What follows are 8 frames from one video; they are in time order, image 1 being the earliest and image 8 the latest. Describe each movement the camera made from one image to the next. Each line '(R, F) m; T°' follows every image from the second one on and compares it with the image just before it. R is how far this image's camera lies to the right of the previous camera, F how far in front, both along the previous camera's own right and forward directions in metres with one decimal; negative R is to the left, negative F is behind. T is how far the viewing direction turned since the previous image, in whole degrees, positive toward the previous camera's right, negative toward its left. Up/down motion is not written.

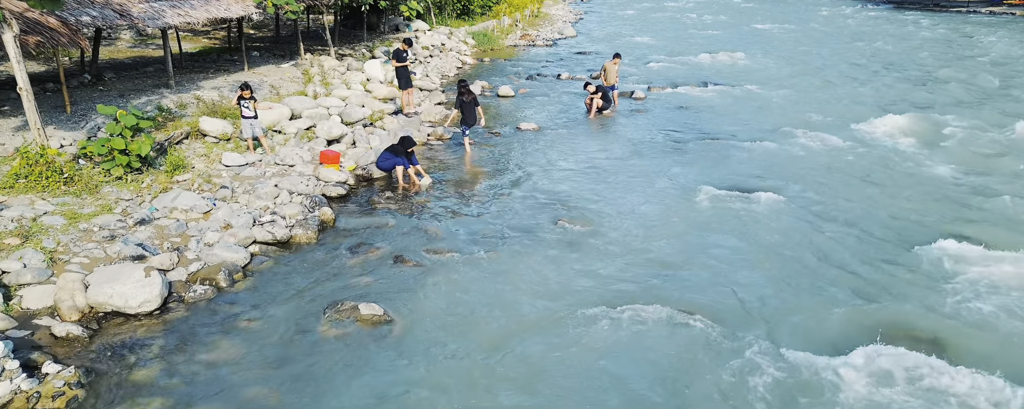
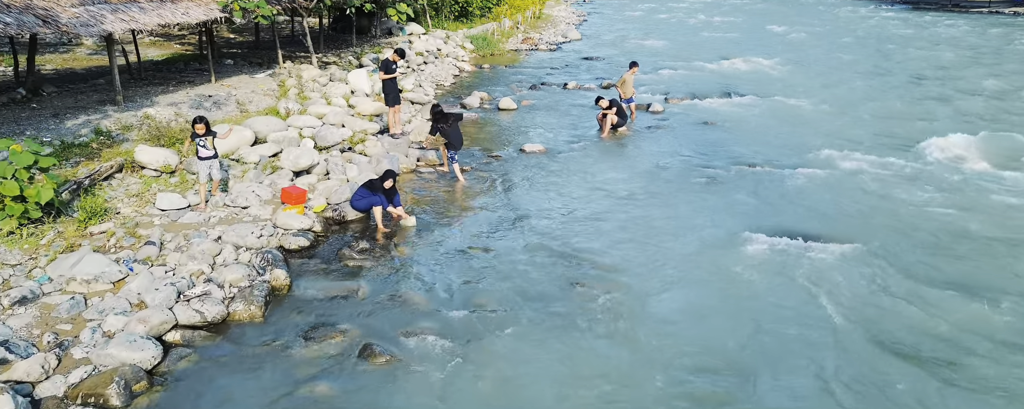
(-0.1, +3.0) m; 0°
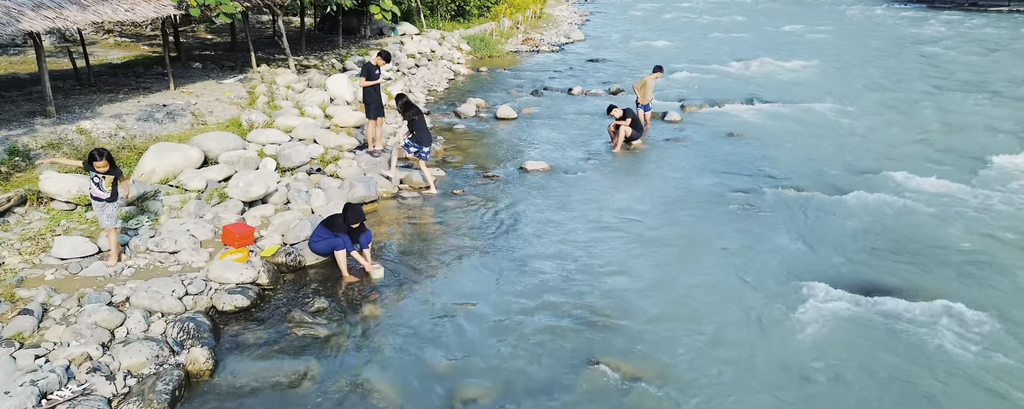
(0.0, +2.7) m; 0°
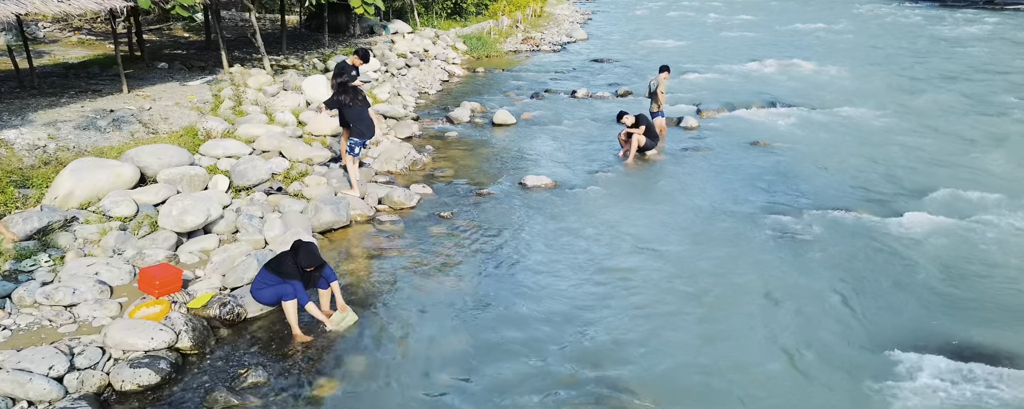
(0.0, +2.3) m; 0°
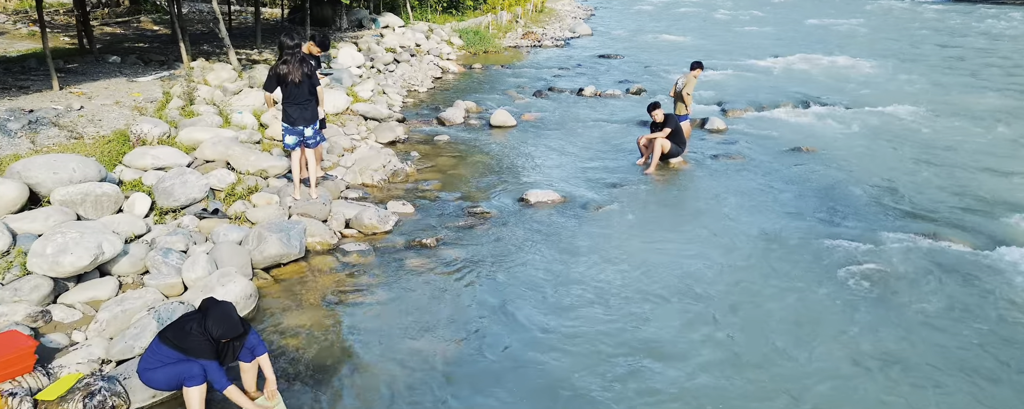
(0.0, +2.6) m; 0°
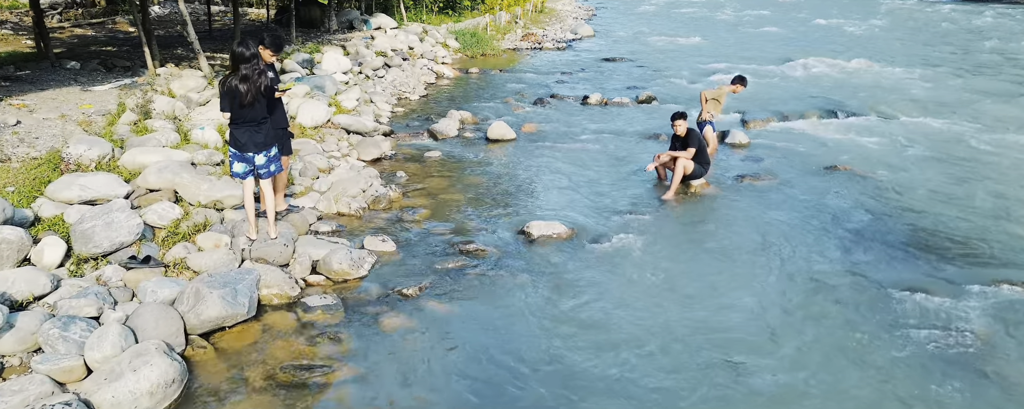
(0.0, +1.8) m; 0°
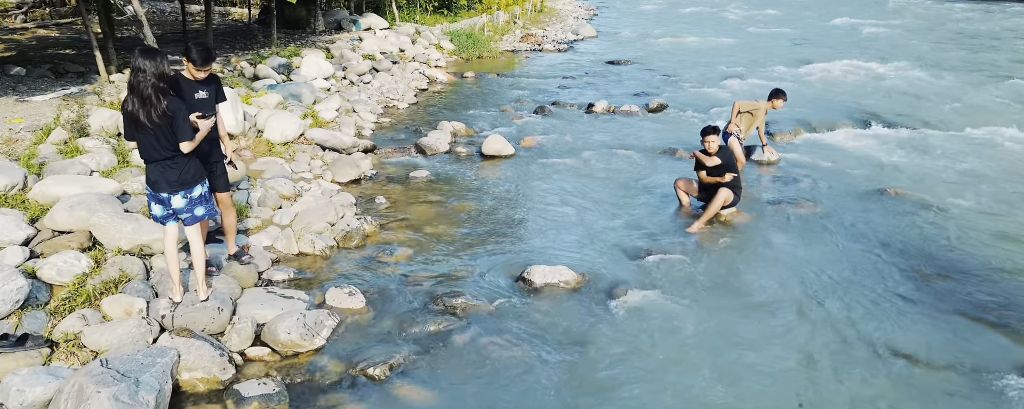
(0.0, +1.9) m; 0°
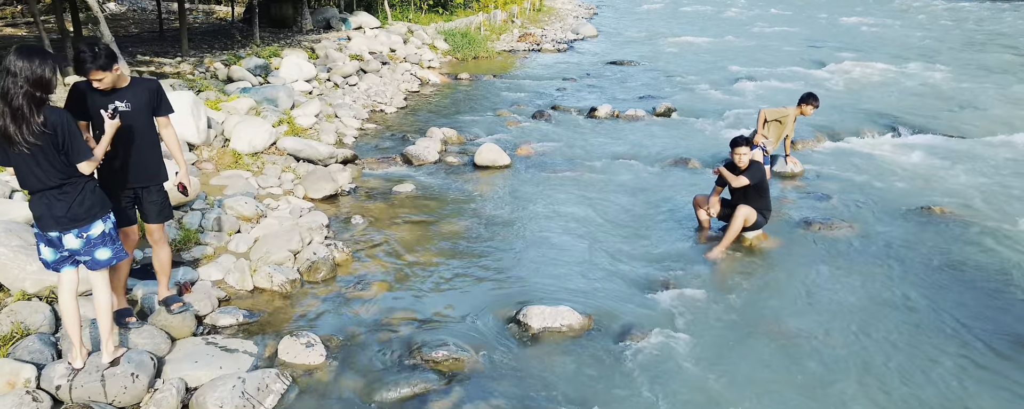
(+0.1, +1.4) m; 0°
